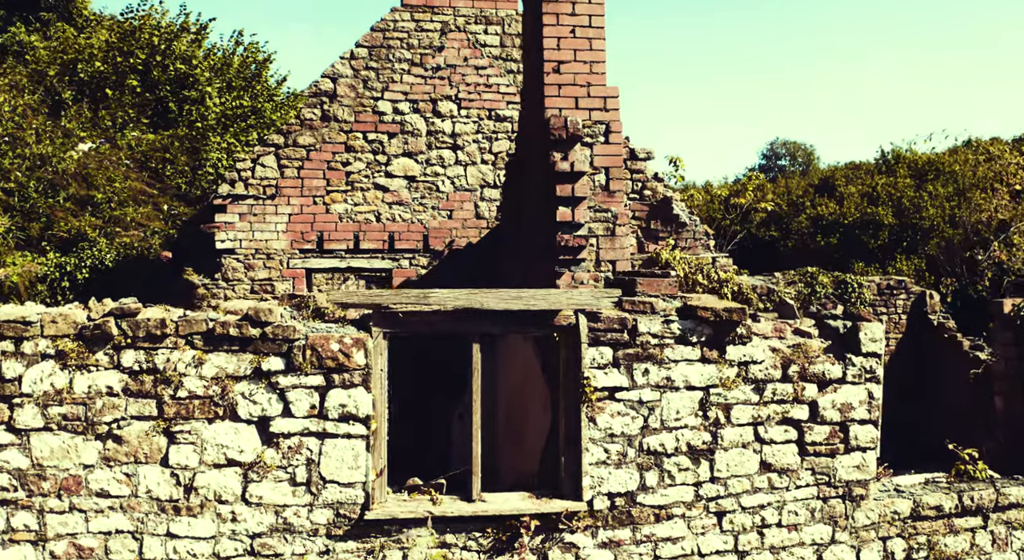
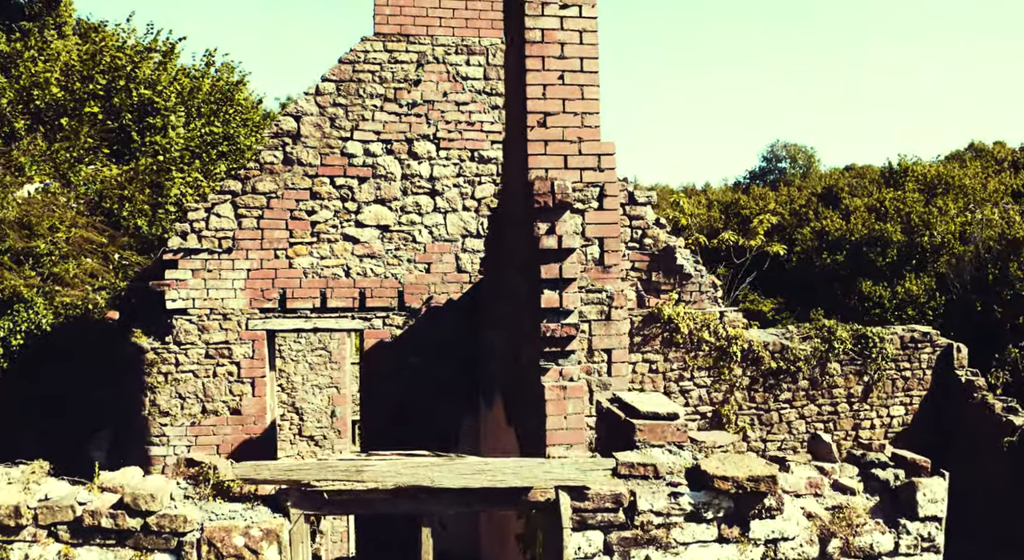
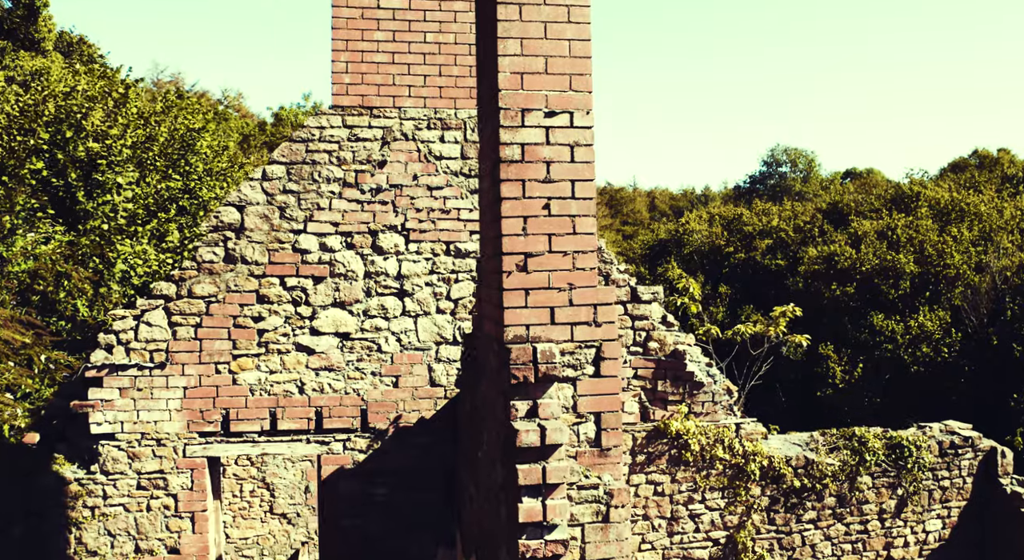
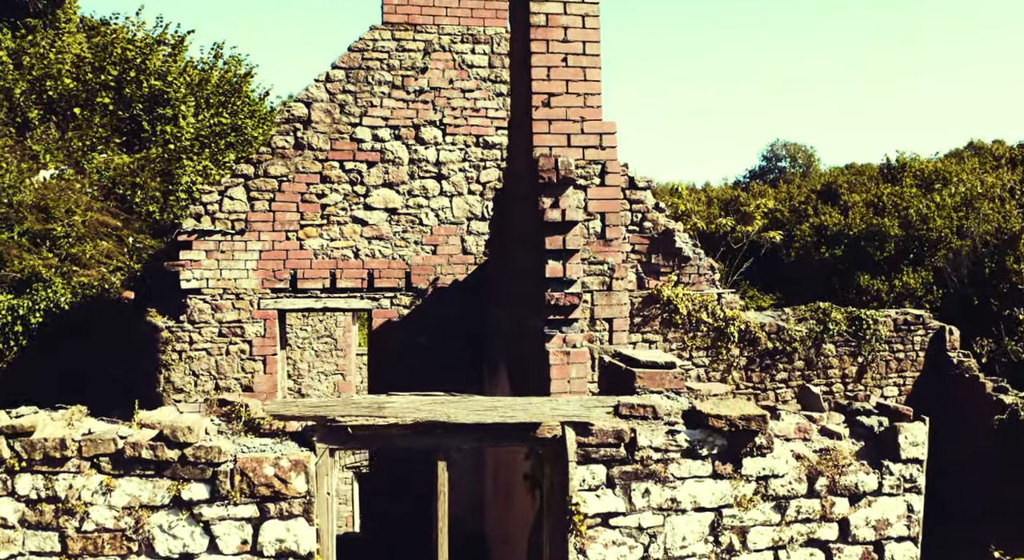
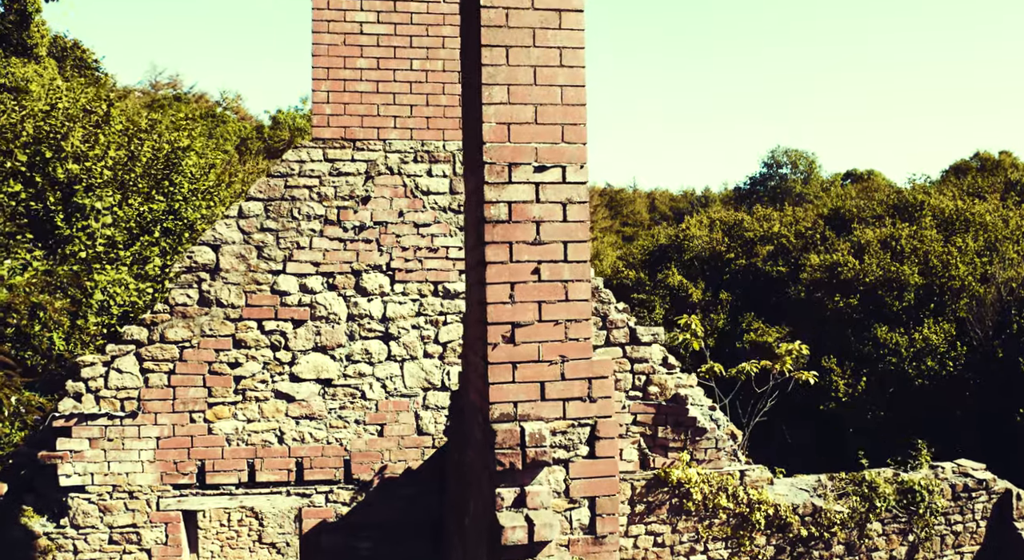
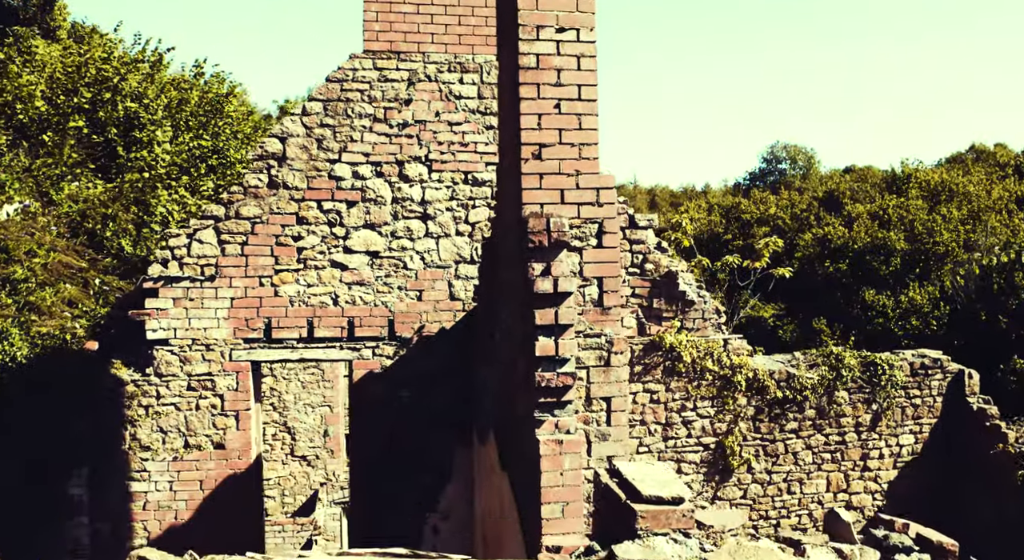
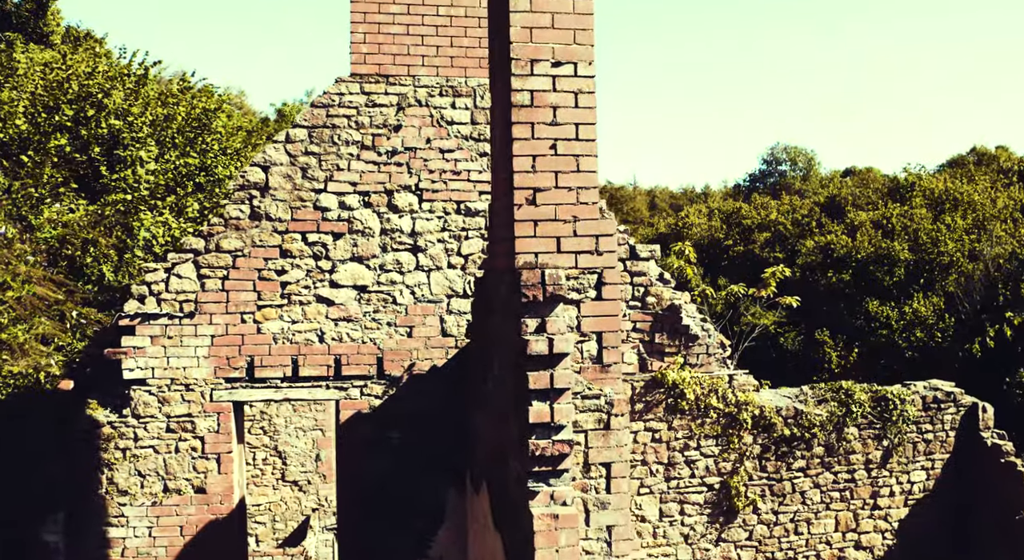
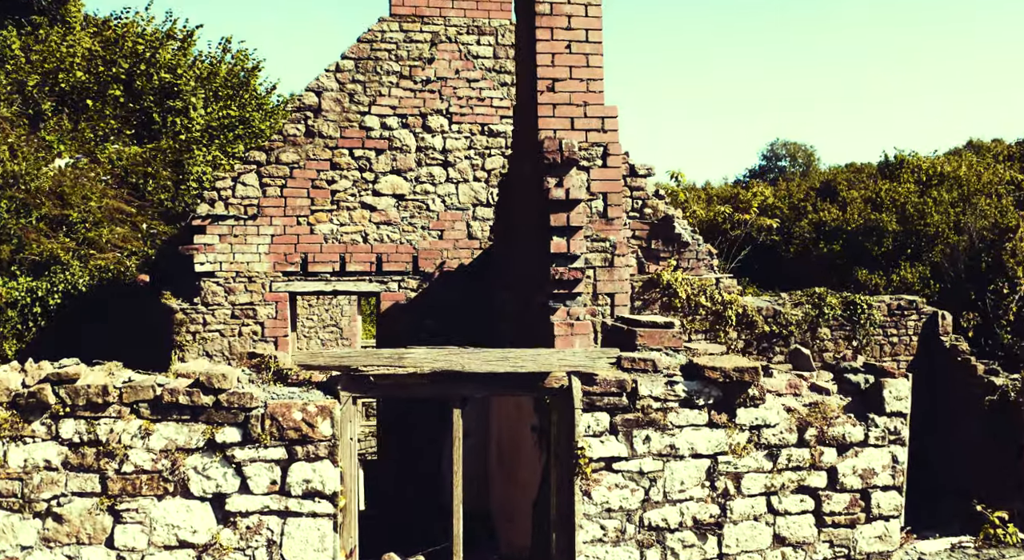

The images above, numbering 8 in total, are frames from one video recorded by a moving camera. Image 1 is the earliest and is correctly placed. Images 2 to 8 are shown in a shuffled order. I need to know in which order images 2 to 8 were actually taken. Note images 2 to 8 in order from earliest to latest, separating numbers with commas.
8, 4, 2, 6, 7, 3, 5
